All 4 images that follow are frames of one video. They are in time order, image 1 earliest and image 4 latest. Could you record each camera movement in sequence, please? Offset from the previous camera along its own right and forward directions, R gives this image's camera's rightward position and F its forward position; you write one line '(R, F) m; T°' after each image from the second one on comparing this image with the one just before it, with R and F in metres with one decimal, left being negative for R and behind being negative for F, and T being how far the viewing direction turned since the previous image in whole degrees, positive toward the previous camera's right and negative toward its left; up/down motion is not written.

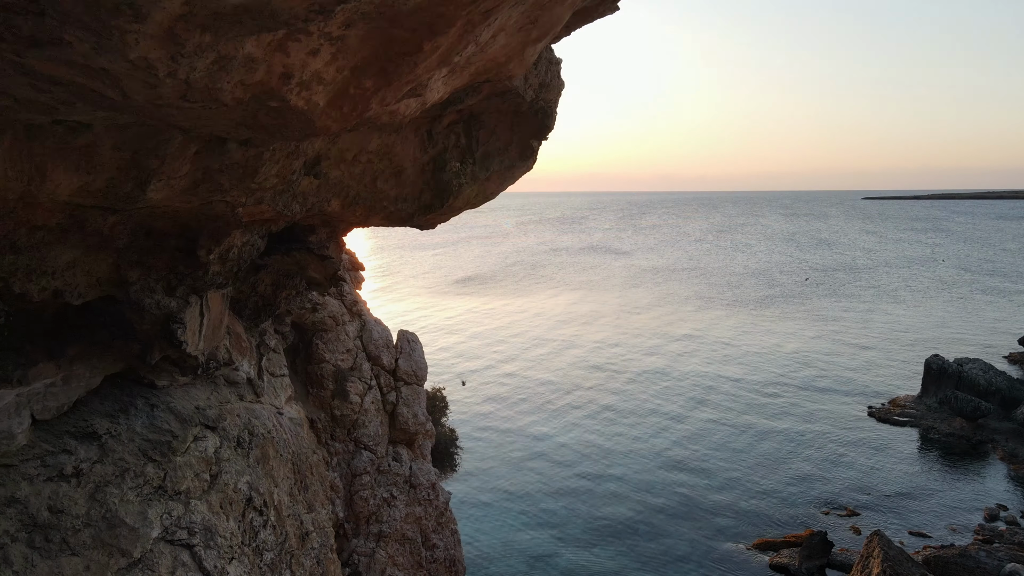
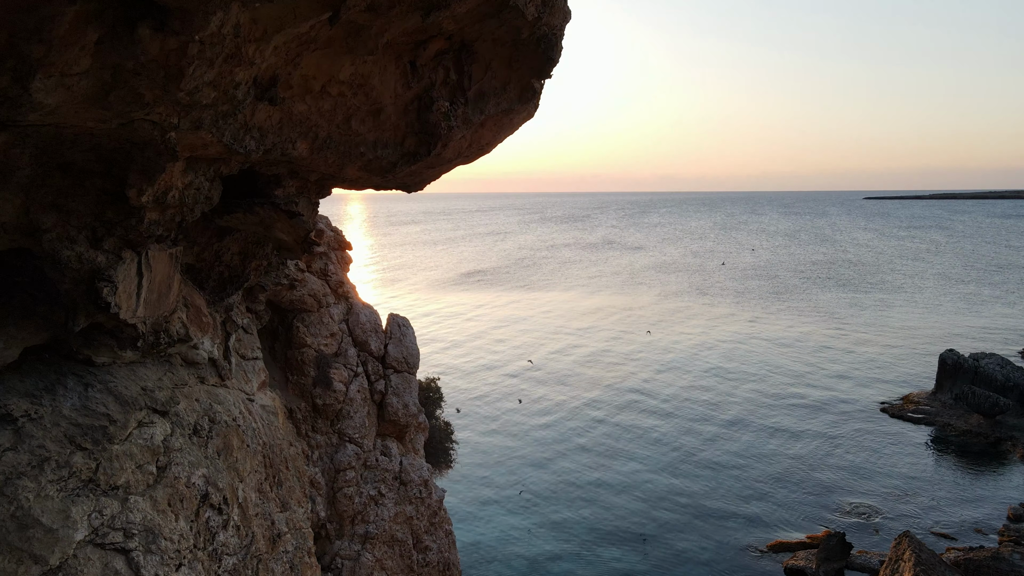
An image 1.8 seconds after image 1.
(0.0, +1.3) m; 0°
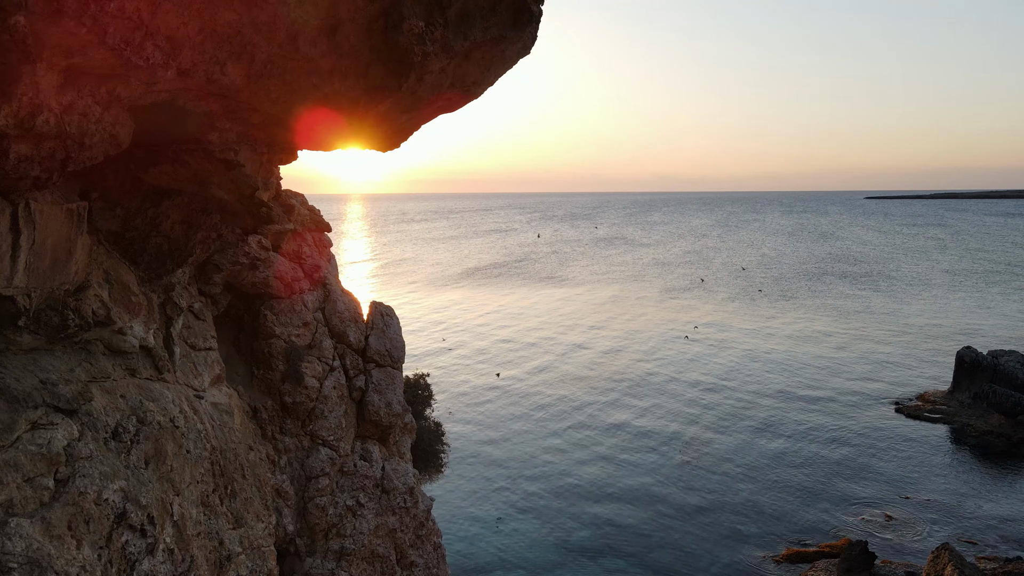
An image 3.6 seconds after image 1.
(+0.1, +1.5) m; 0°
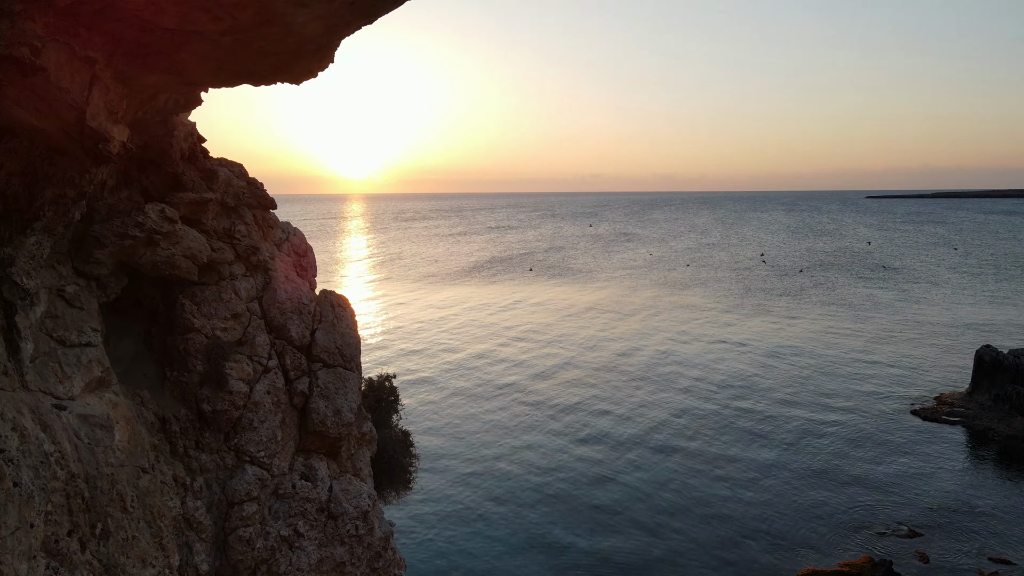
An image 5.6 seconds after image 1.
(+0.5, +2.0) m; 0°
